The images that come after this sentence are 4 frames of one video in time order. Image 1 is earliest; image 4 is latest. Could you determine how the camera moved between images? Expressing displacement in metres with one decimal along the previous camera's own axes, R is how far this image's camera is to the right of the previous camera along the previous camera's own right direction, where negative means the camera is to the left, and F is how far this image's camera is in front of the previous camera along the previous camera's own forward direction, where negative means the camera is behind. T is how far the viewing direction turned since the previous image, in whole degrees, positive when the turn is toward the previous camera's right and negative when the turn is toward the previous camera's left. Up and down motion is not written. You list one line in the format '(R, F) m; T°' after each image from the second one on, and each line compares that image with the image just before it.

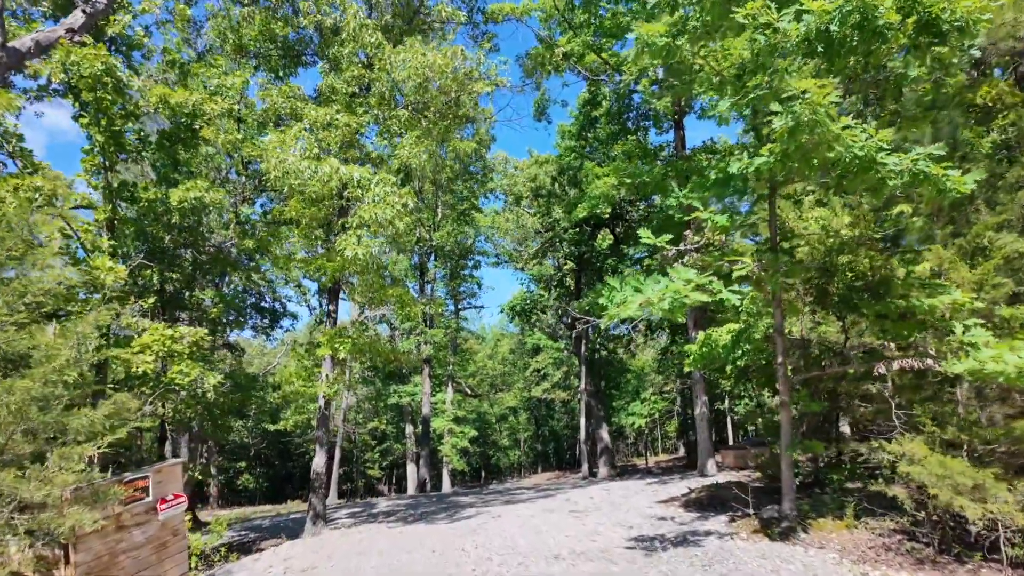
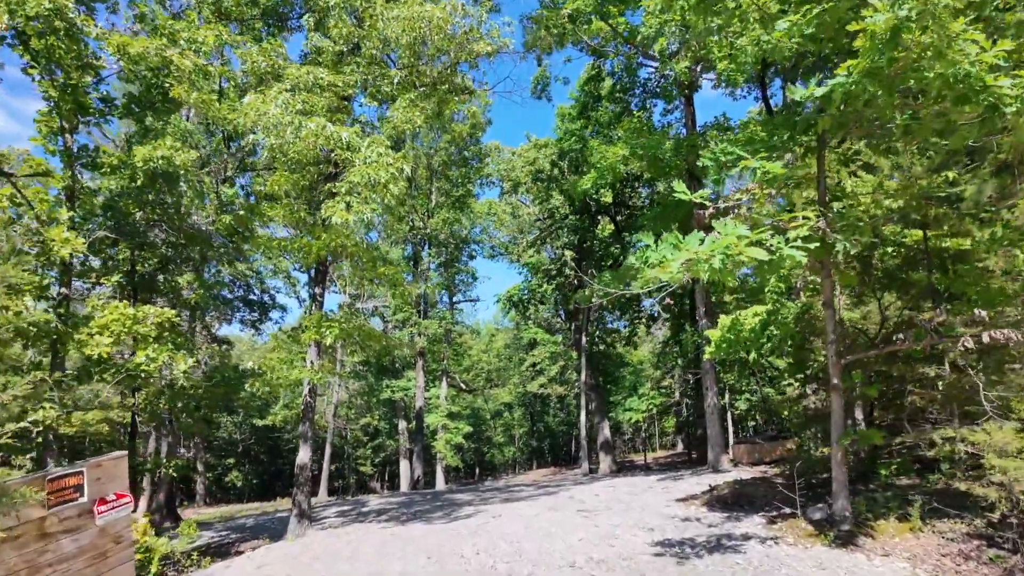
(-0.1, +0.9) m; +1°
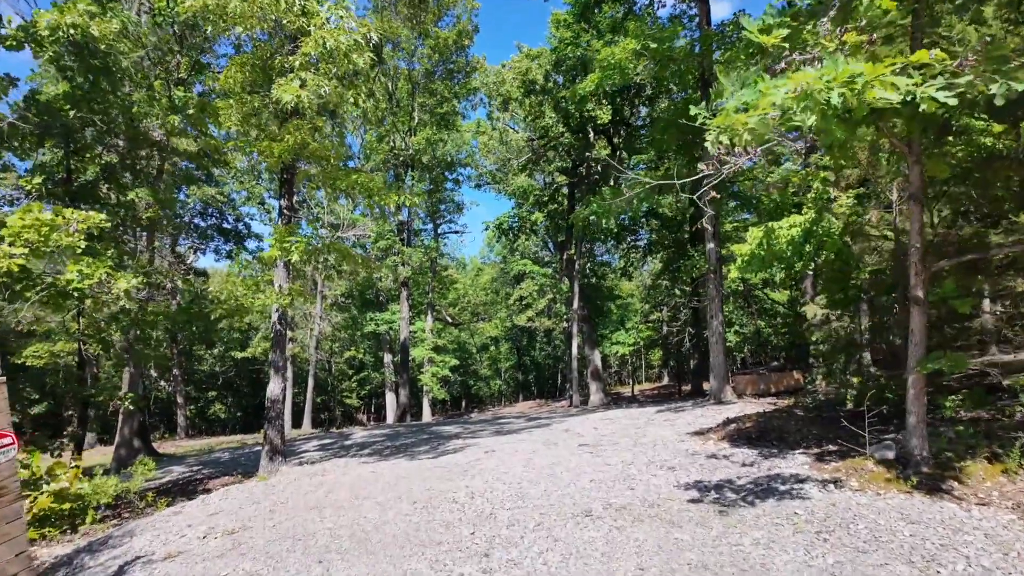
(-0.1, +1.1) m; +2°
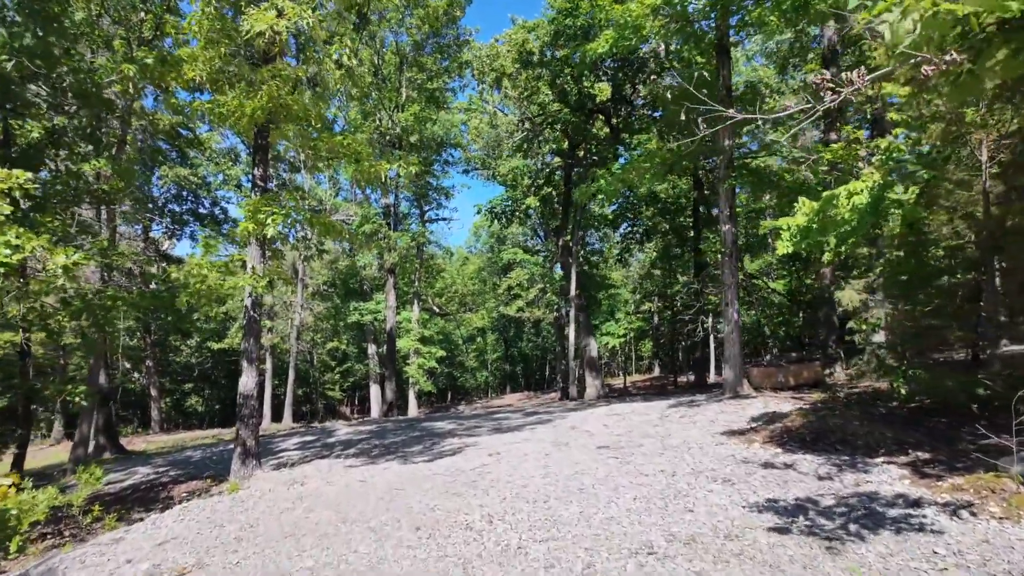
(-0.3, +1.0) m; +2°
